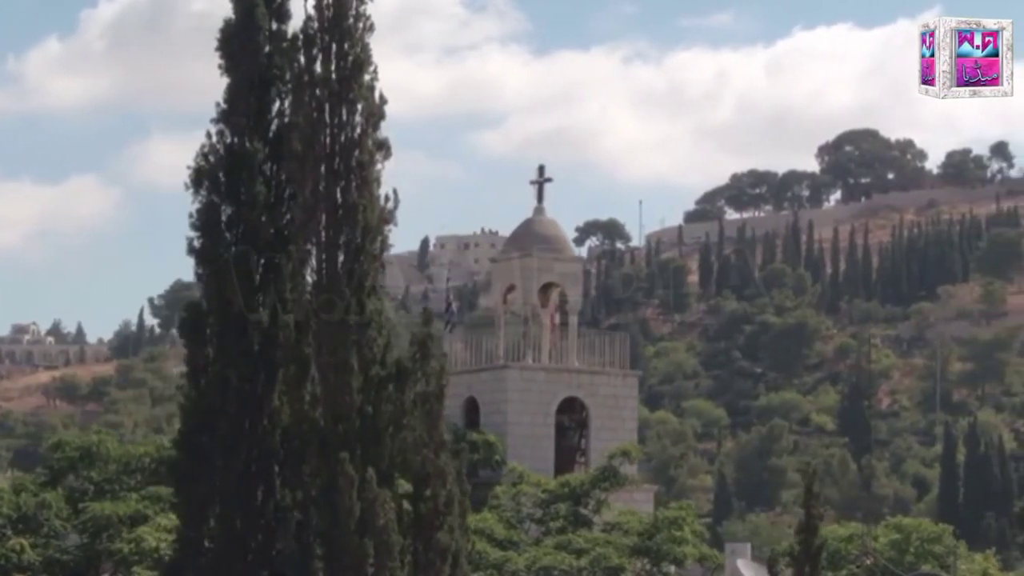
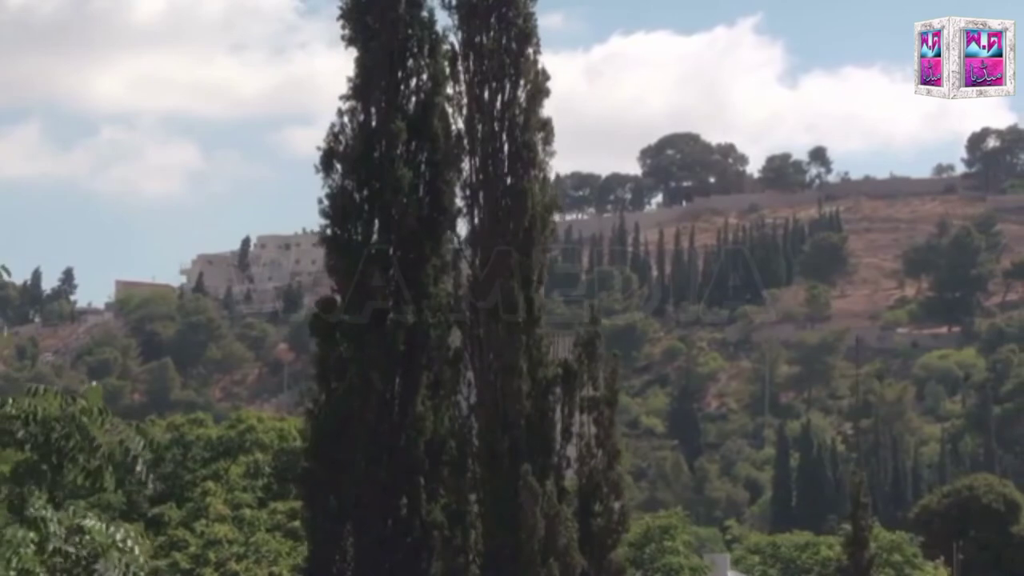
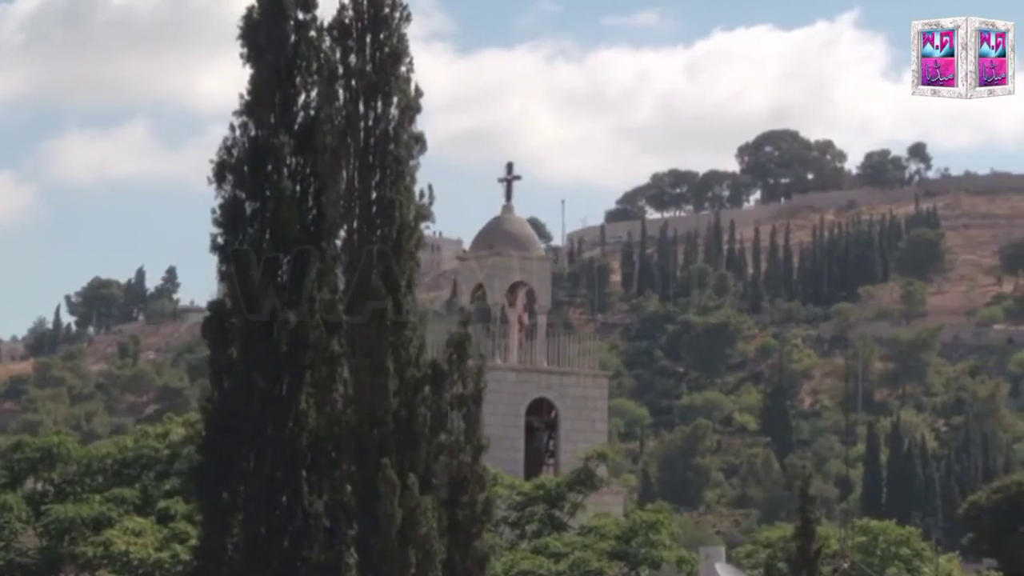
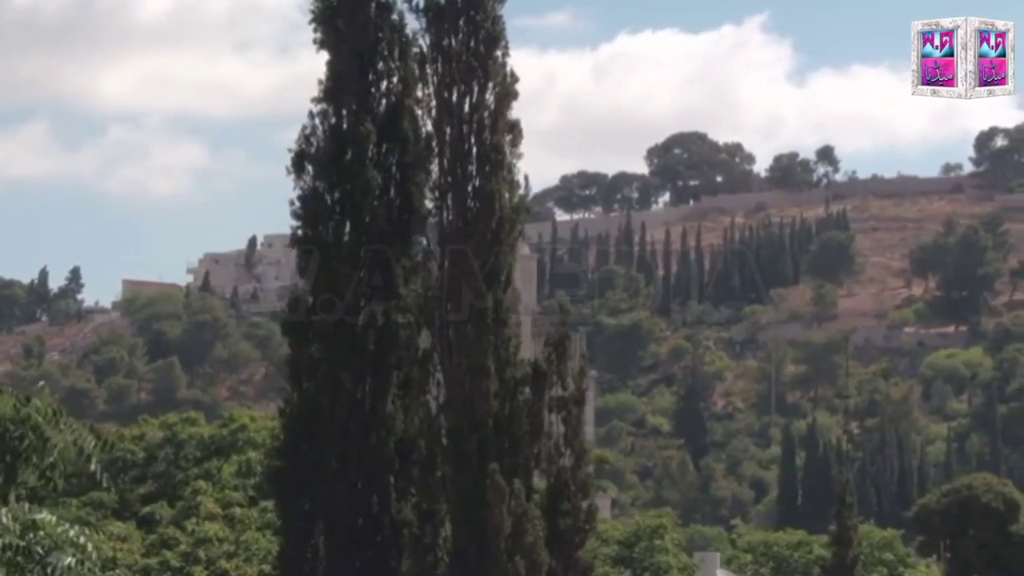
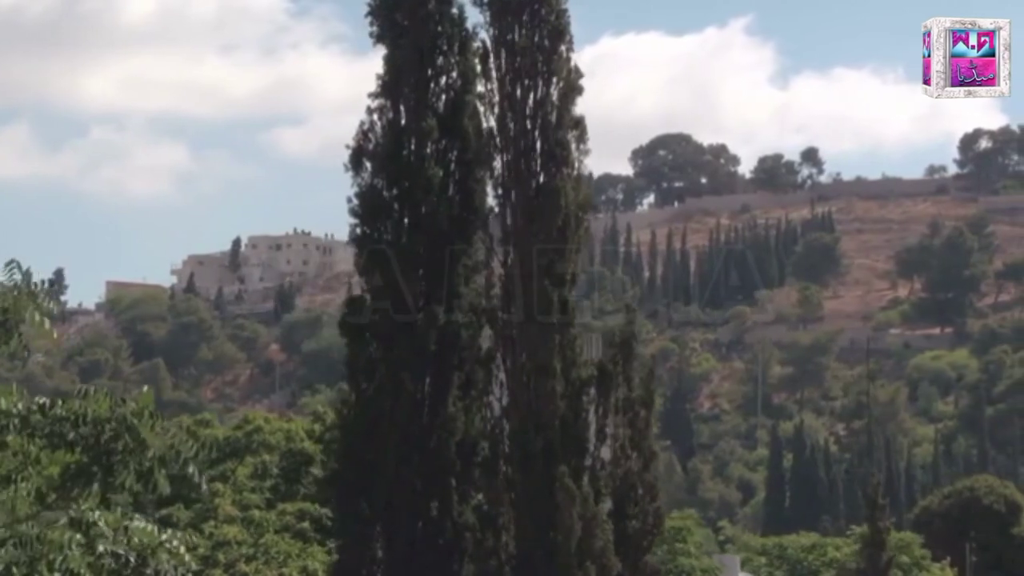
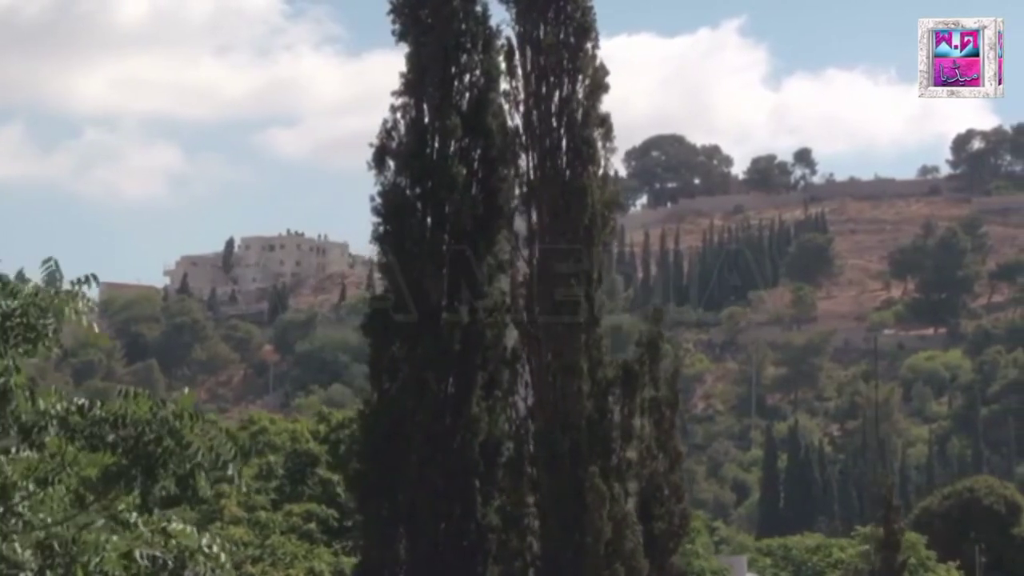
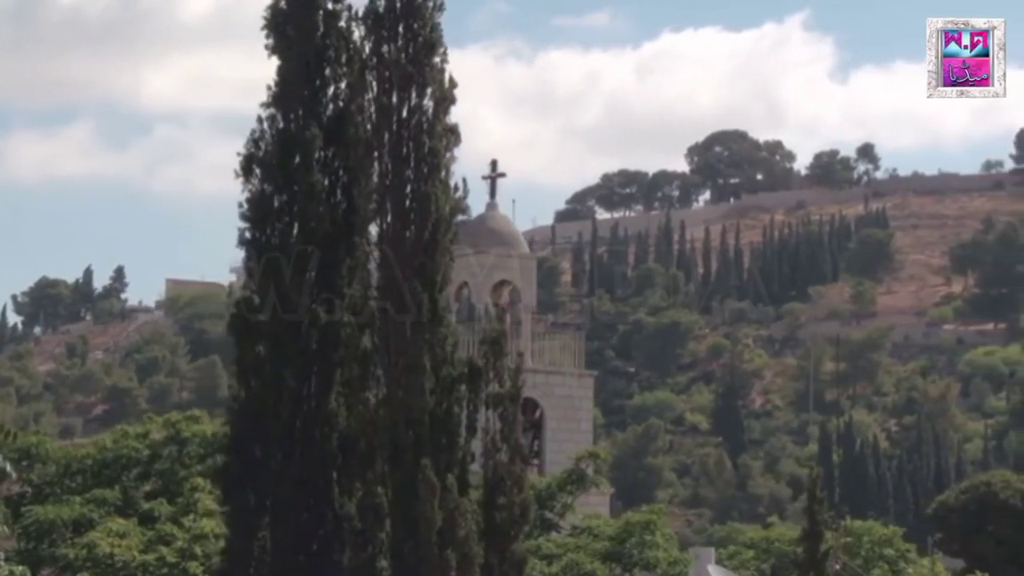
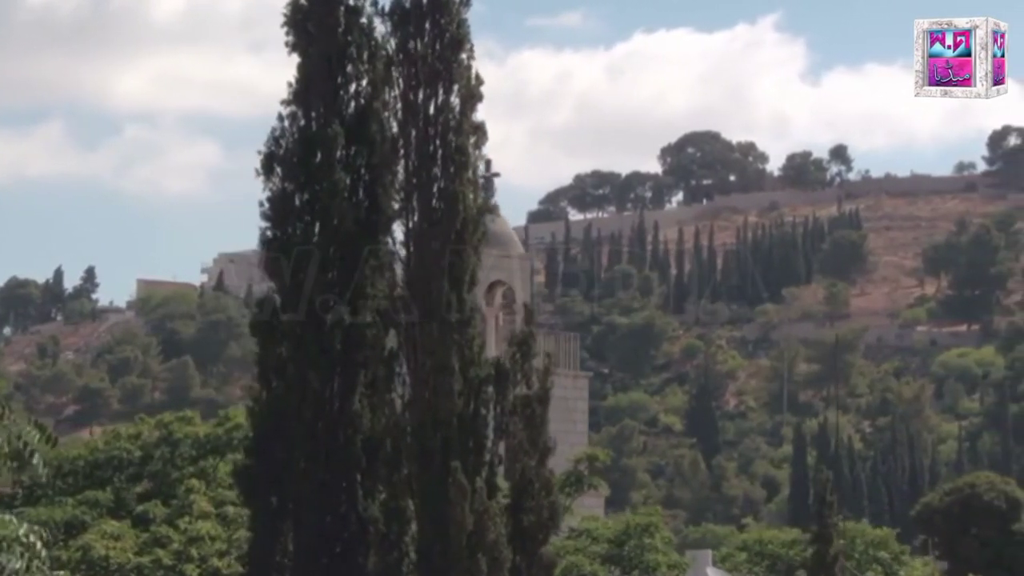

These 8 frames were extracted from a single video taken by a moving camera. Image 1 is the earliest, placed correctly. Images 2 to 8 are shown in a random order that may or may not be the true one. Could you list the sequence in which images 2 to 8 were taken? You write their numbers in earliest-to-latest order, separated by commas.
3, 7, 8, 4, 2, 5, 6
